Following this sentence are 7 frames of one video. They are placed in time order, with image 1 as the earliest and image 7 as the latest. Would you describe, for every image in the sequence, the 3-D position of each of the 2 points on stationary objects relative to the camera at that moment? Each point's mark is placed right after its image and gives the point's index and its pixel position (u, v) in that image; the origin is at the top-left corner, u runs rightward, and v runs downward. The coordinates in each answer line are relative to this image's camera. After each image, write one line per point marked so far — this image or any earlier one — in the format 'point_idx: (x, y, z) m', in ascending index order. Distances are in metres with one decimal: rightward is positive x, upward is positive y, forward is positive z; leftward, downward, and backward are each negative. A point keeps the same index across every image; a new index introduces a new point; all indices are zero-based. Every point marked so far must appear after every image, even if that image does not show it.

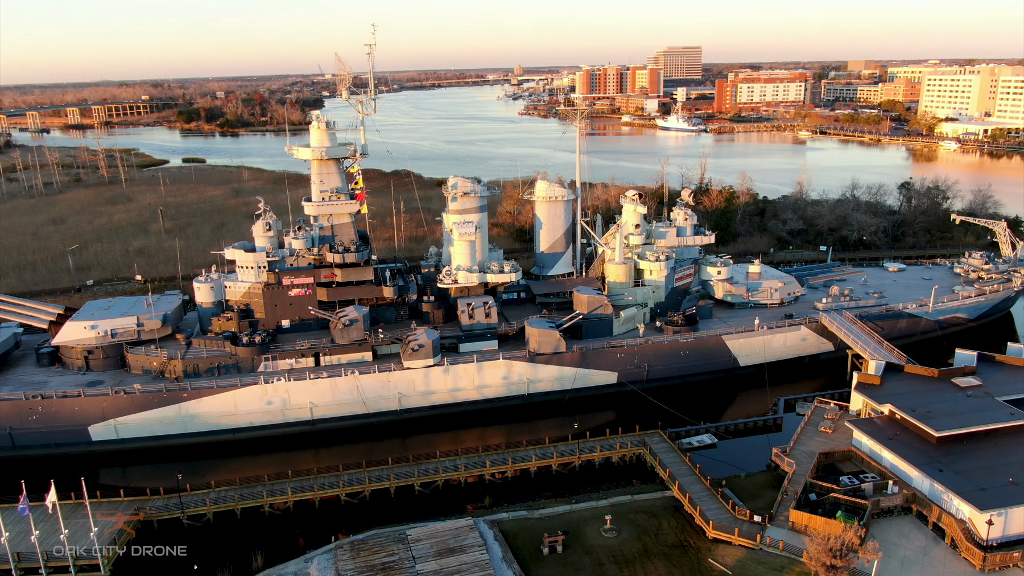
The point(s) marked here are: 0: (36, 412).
0: (-11.0, -2.8, +18.3) m
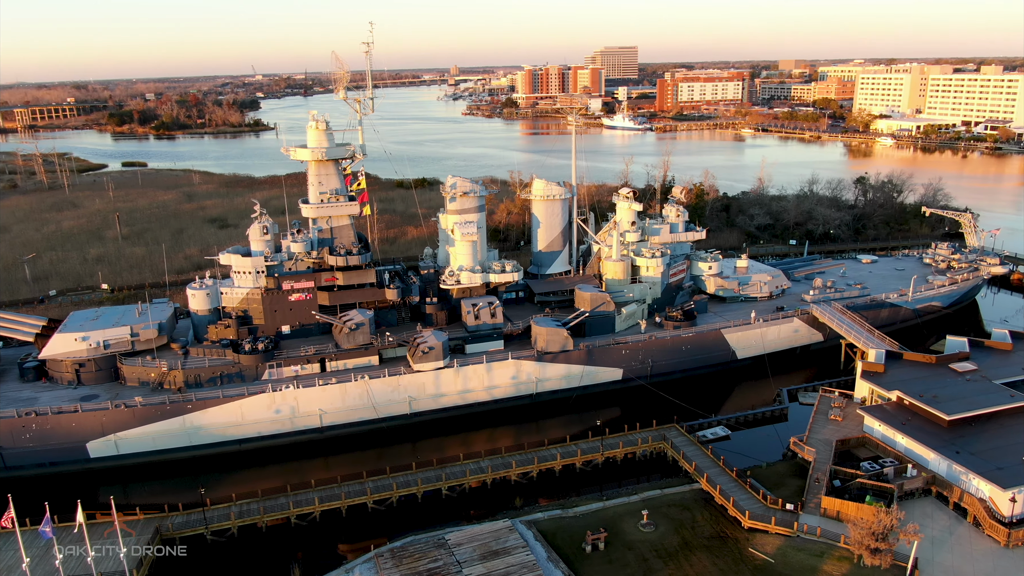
0: (-10.5, -3.1, +17.3) m
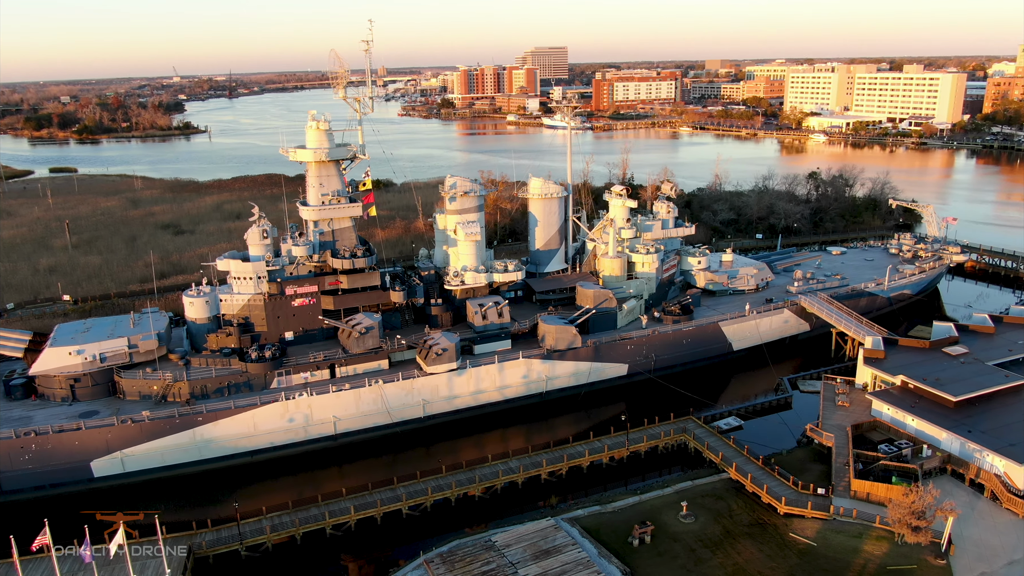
0: (-9.9, -3.3, +16.3) m
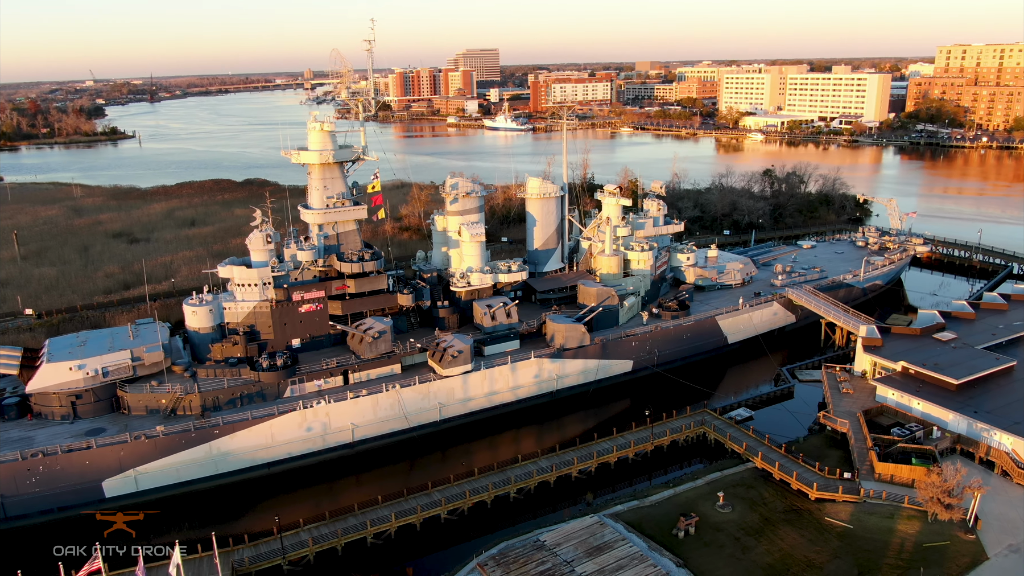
0: (-9.2, -3.6, +15.4) m
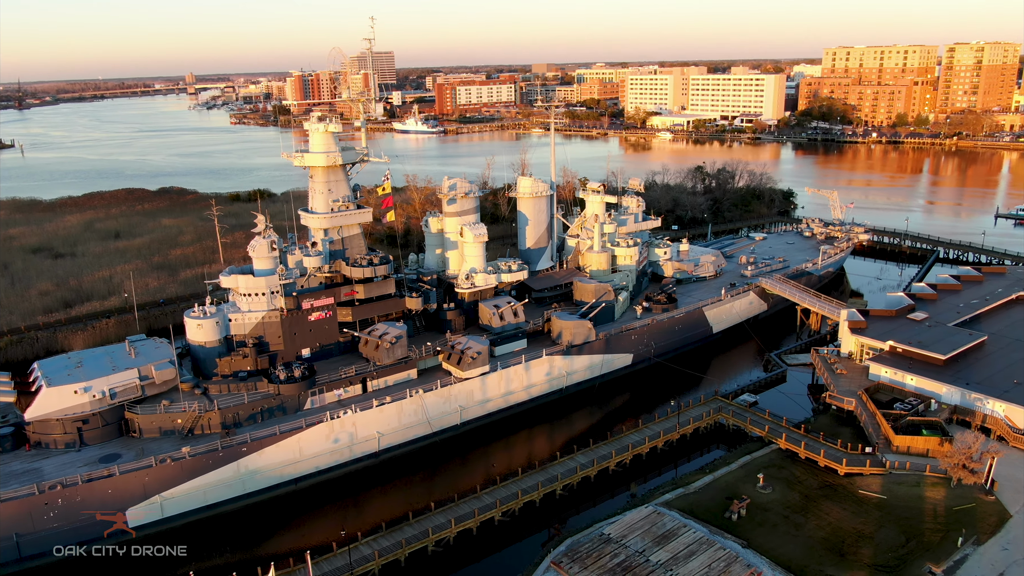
0: (-8.2, -3.9, +14.2) m
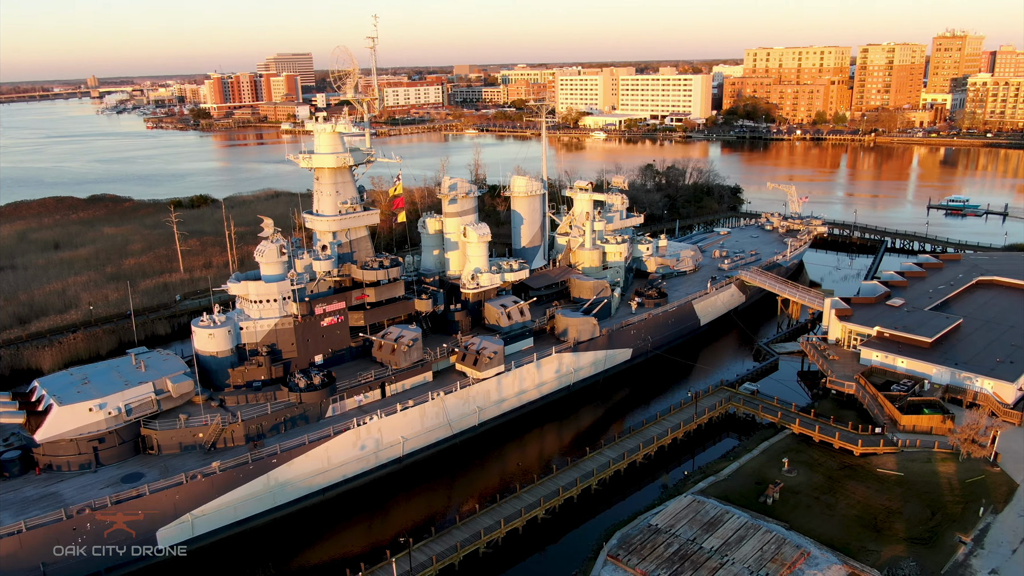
0: (-7.2, -4.1, +13.4) m
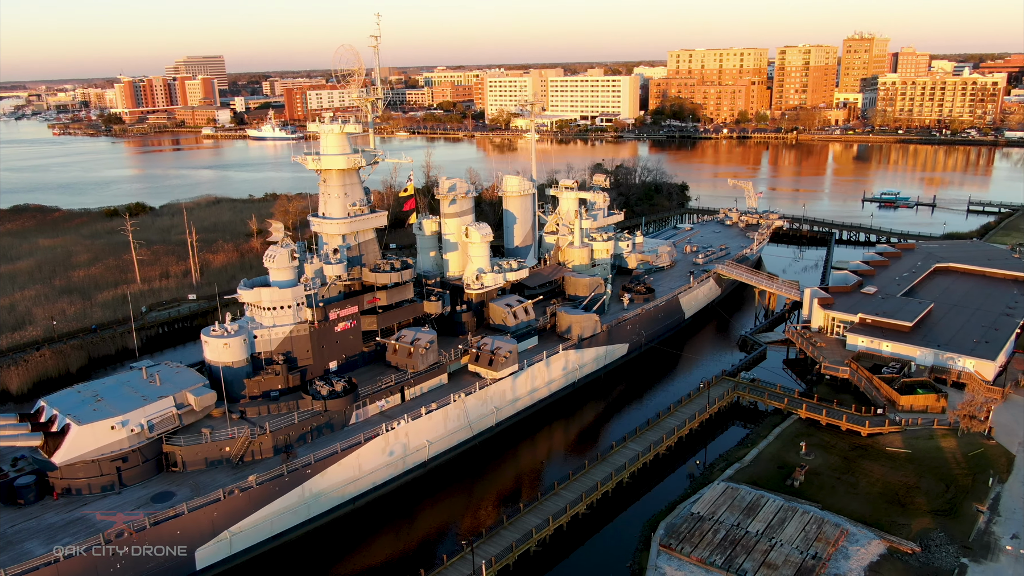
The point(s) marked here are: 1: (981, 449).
0: (-6.2, -4.3, +12.7) m
1: (+10.2, -3.5, +17.2) m
